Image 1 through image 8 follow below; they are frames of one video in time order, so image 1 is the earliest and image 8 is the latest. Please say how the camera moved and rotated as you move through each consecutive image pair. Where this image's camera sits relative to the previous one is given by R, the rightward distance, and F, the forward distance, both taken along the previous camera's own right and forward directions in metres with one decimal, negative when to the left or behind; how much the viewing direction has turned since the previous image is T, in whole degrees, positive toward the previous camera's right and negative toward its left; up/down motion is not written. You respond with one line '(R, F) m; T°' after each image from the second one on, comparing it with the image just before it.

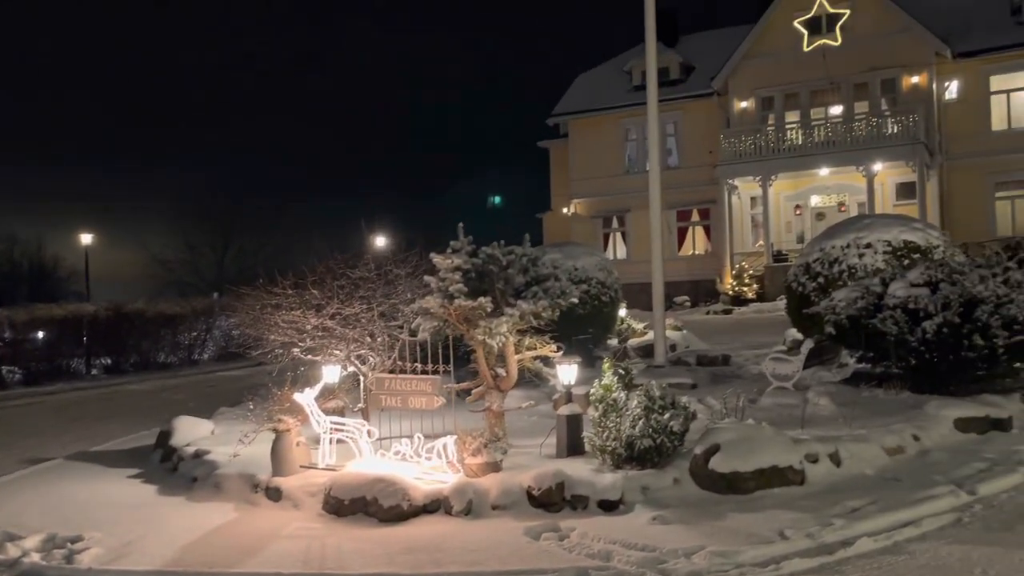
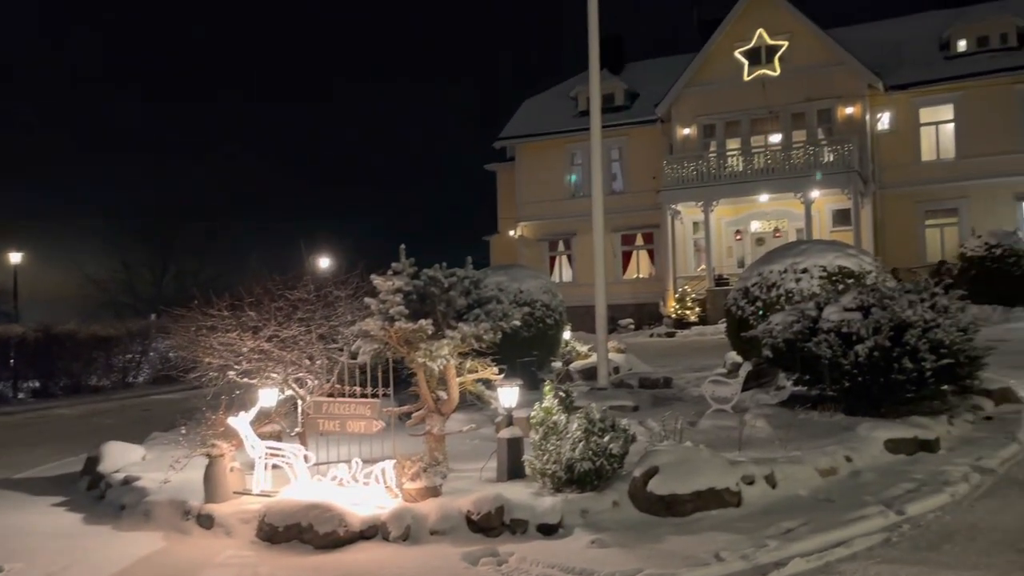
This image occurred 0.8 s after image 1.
(+0.1, 0.0) m; +4°
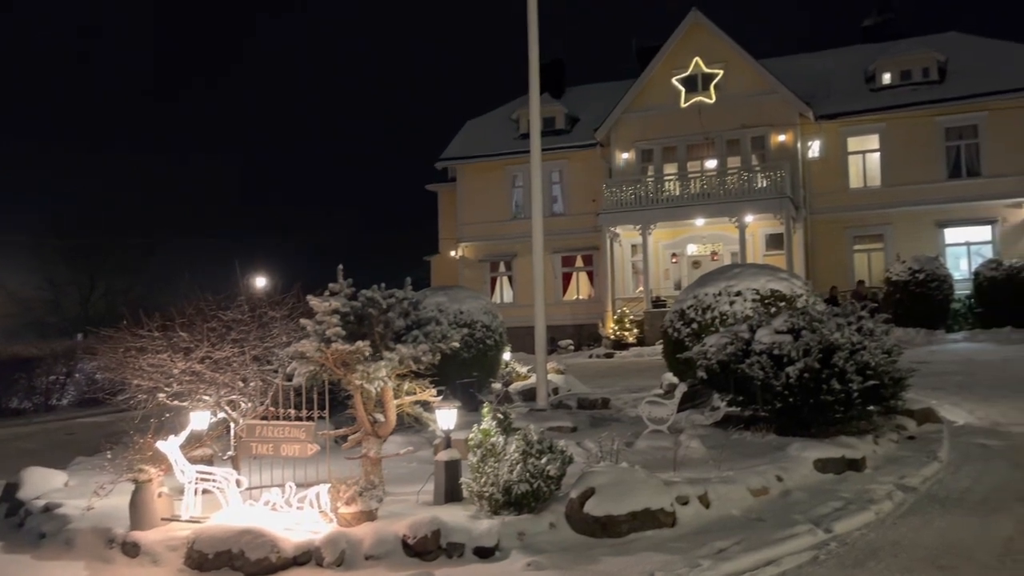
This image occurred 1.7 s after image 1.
(0.0, 0.0) m; +4°
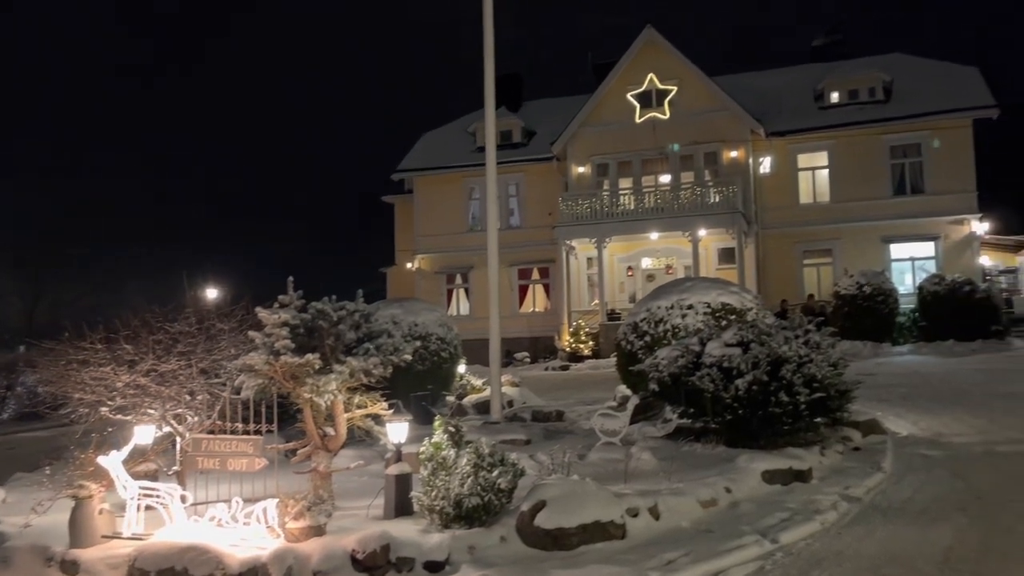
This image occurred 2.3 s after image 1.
(0.0, 0.0) m; +3°
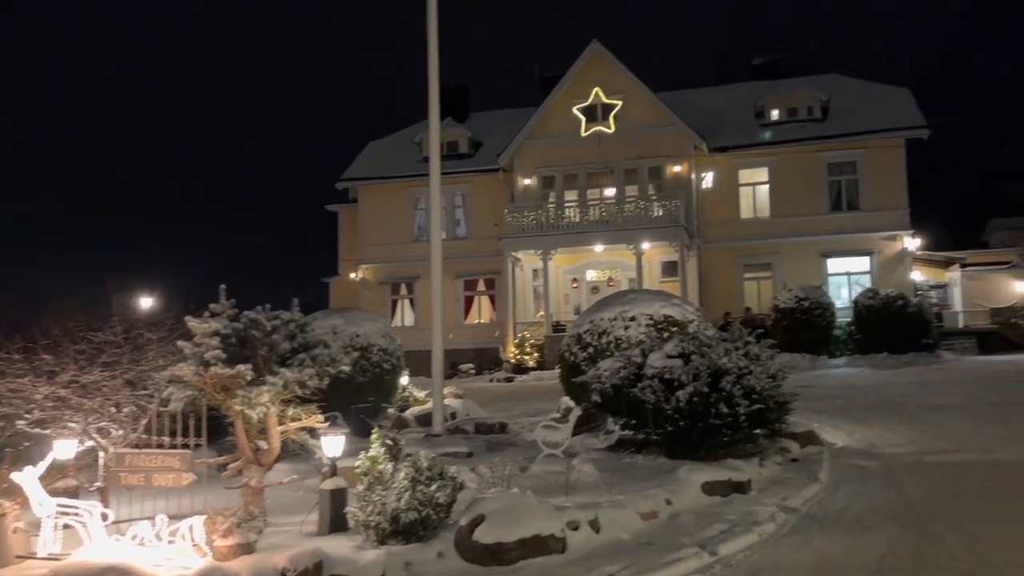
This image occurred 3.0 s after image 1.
(+0.1, +0.1) m; +4°
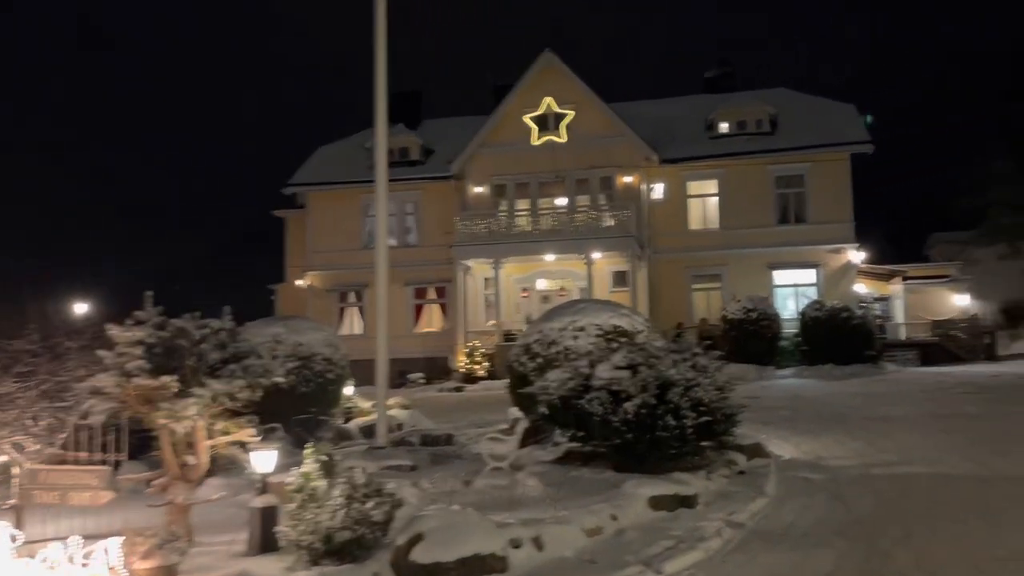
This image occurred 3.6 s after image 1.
(+0.1, +0.2) m; +3°
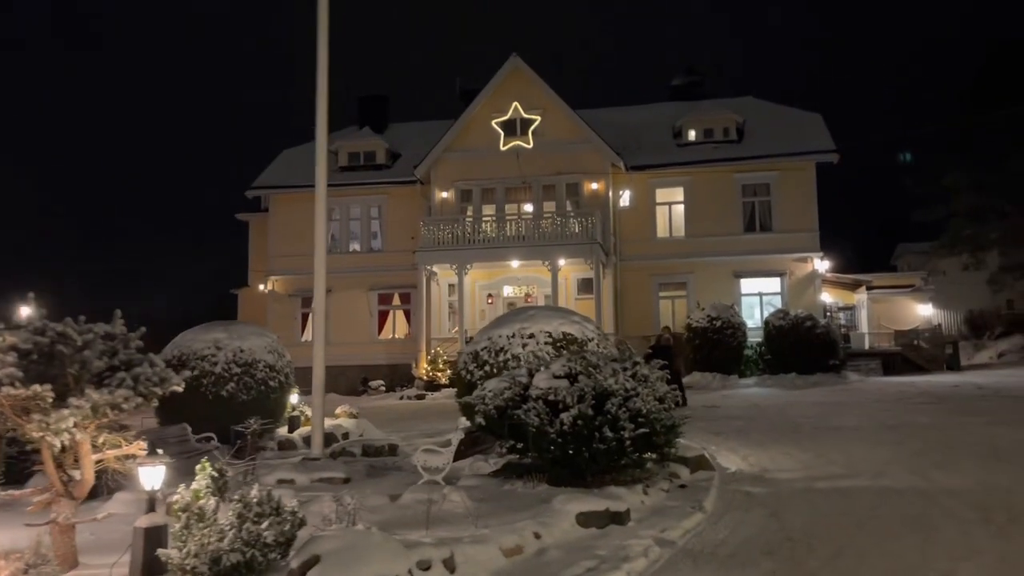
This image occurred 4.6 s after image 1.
(+0.5, +0.4) m; +2°
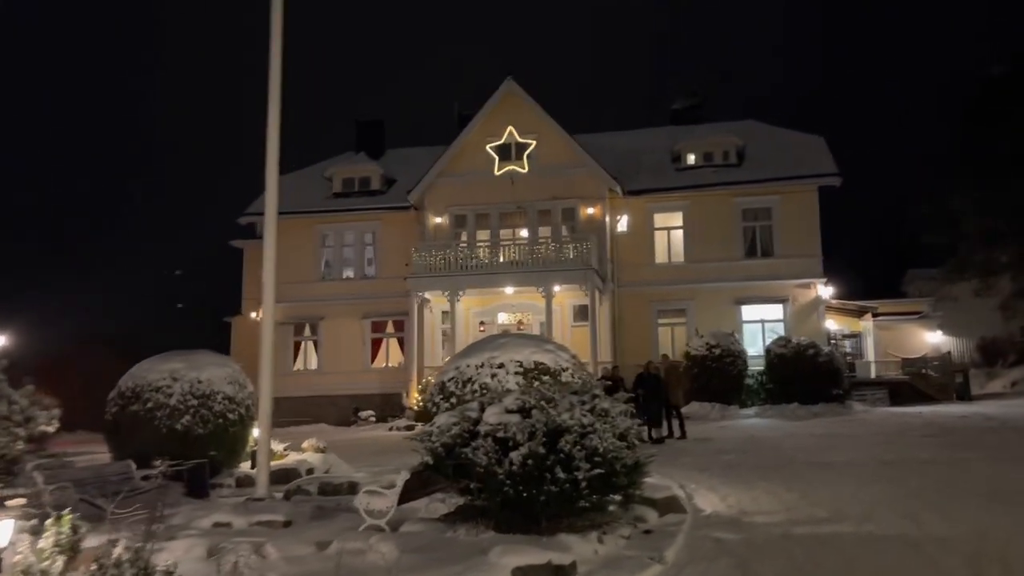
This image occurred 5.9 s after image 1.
(+0.7, +0.8) m; -1°
